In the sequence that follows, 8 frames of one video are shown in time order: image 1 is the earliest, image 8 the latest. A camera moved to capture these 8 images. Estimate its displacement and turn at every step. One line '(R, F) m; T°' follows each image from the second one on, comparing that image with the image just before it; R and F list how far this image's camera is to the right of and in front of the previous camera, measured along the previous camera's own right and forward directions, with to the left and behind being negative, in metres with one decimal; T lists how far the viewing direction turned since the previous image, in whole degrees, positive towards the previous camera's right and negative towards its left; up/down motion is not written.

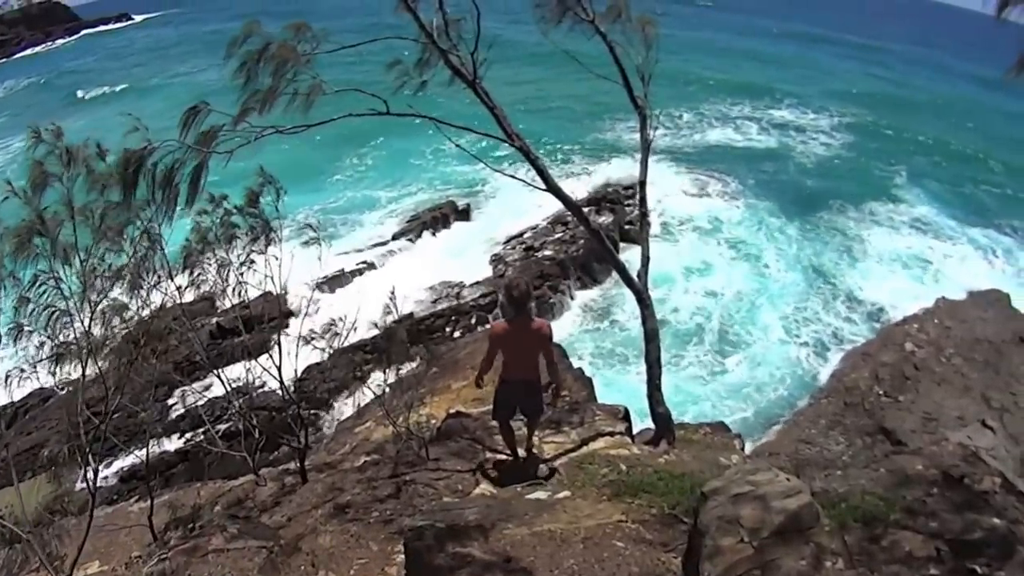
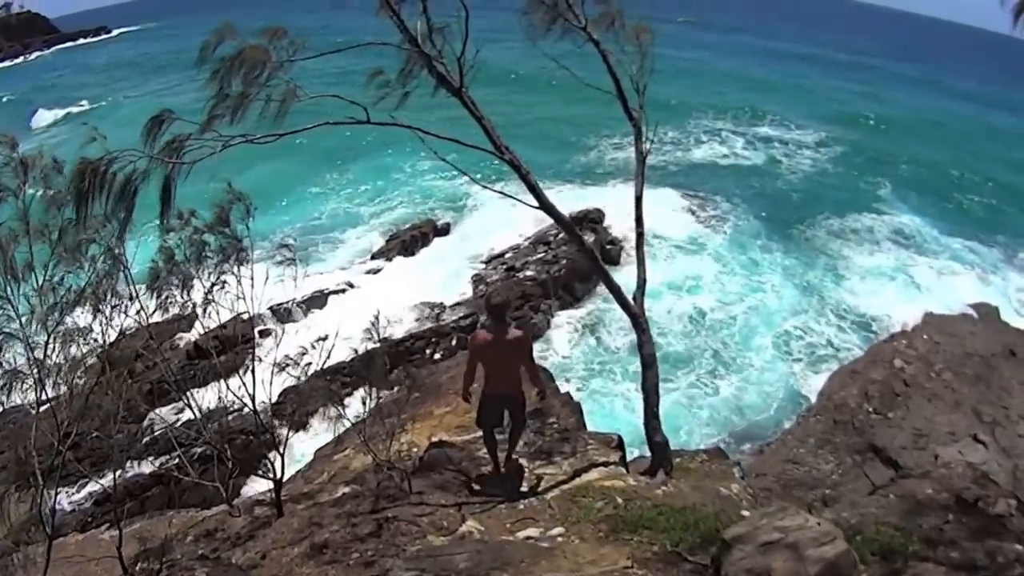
(-0.1, +0.4) m; +1°
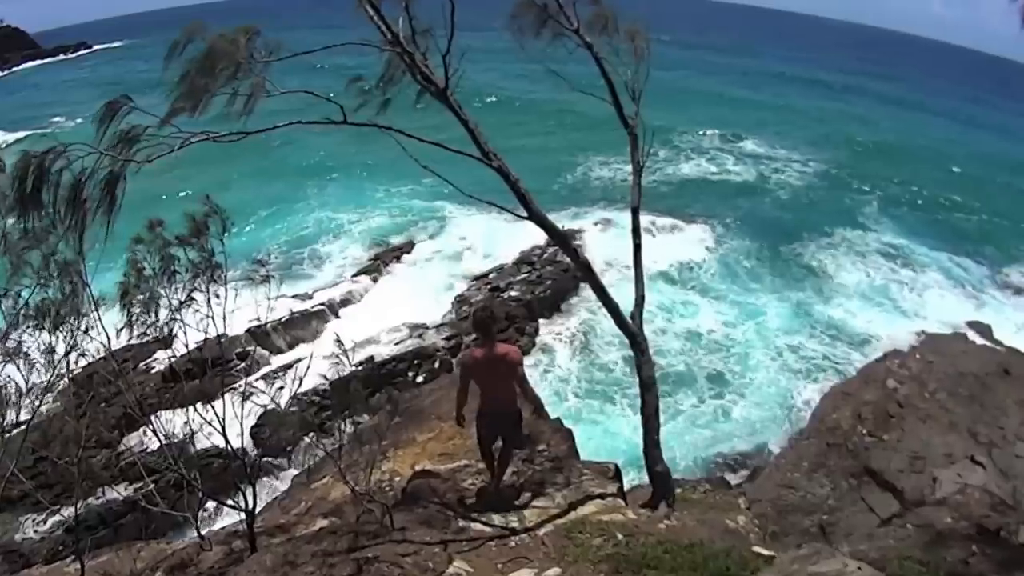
(0.0, +0.5) m; +1°
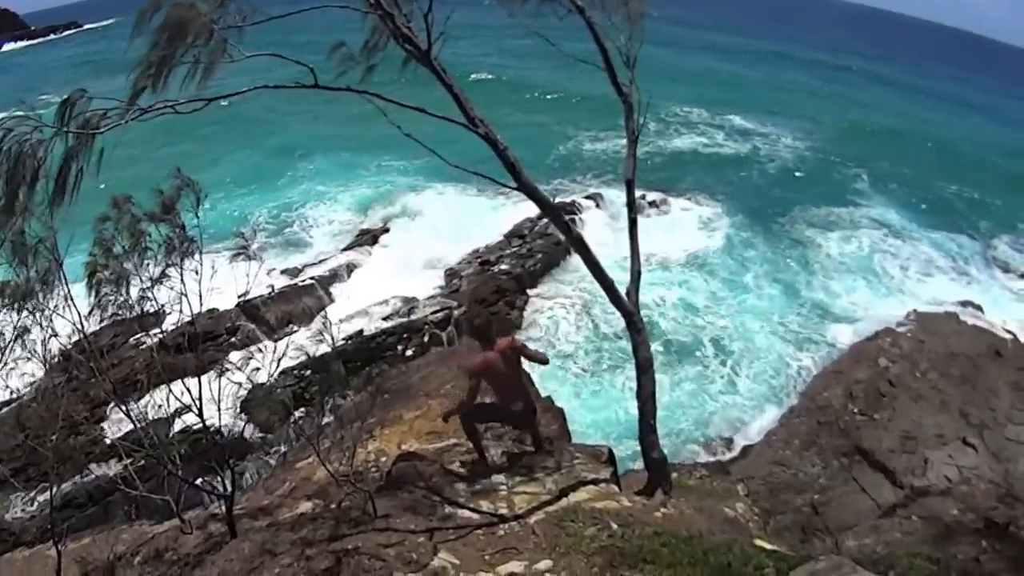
(0.0, +0.3) m; +1°
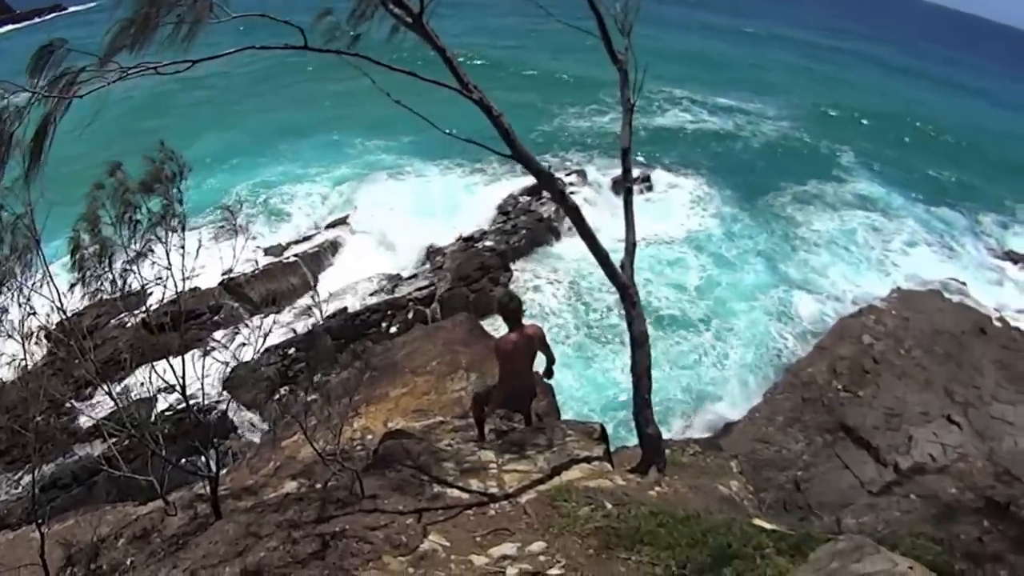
(-0.1, +0.2) m; +1°
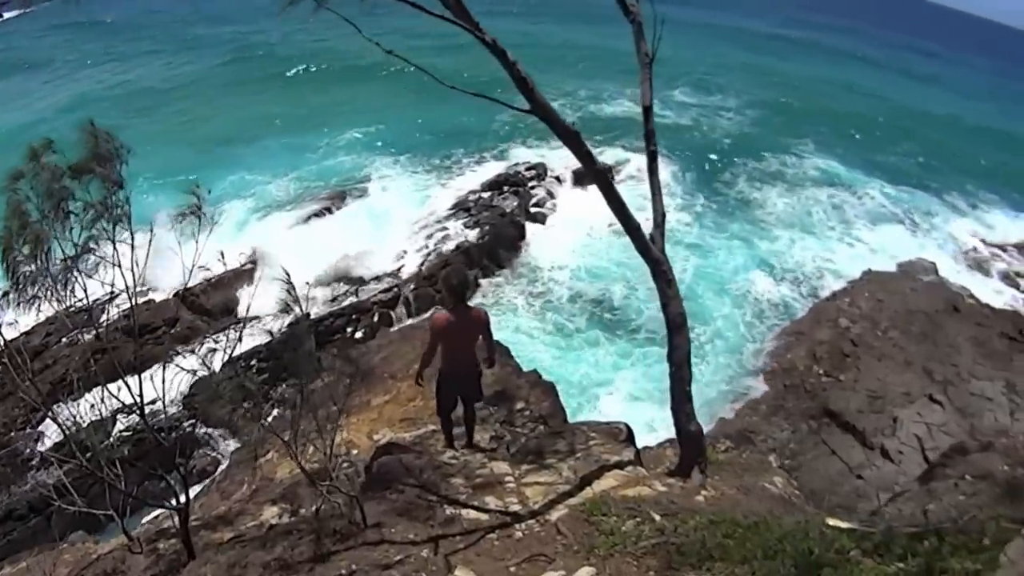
(-0.3, +0.8) m; +3°
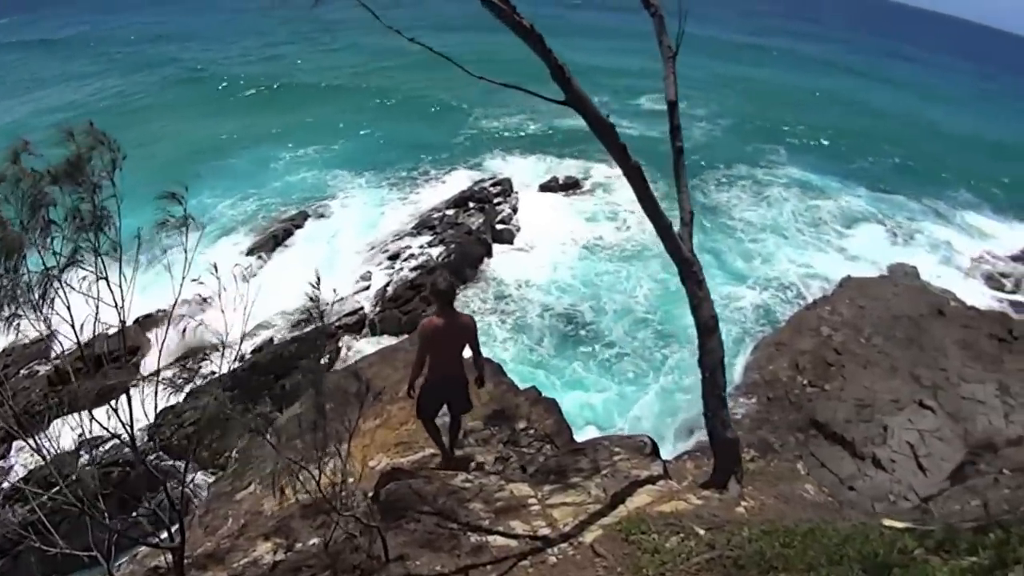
(-0.3, +0.3) m; +2°
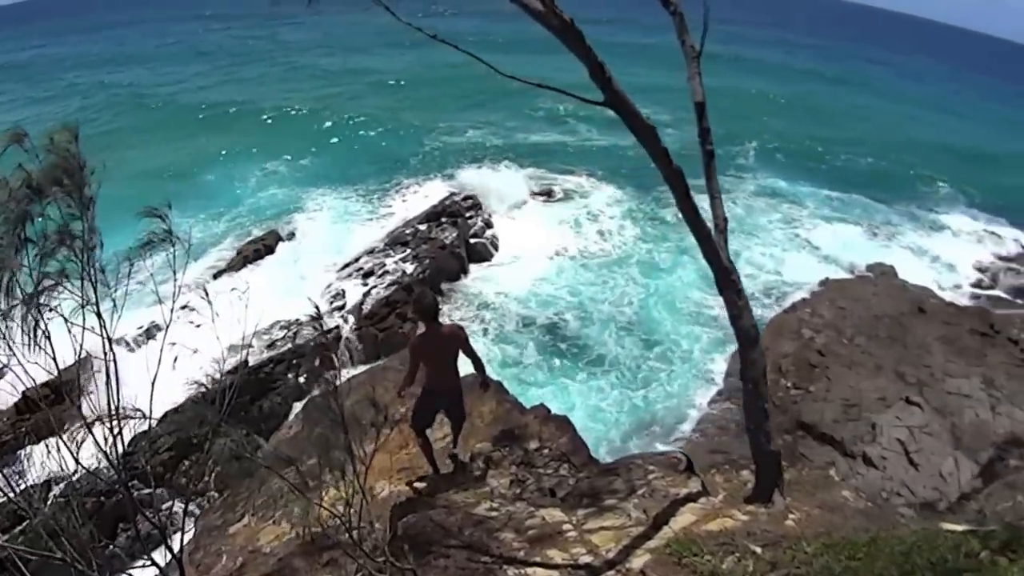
(-0.3, +0.2) m; +2°
